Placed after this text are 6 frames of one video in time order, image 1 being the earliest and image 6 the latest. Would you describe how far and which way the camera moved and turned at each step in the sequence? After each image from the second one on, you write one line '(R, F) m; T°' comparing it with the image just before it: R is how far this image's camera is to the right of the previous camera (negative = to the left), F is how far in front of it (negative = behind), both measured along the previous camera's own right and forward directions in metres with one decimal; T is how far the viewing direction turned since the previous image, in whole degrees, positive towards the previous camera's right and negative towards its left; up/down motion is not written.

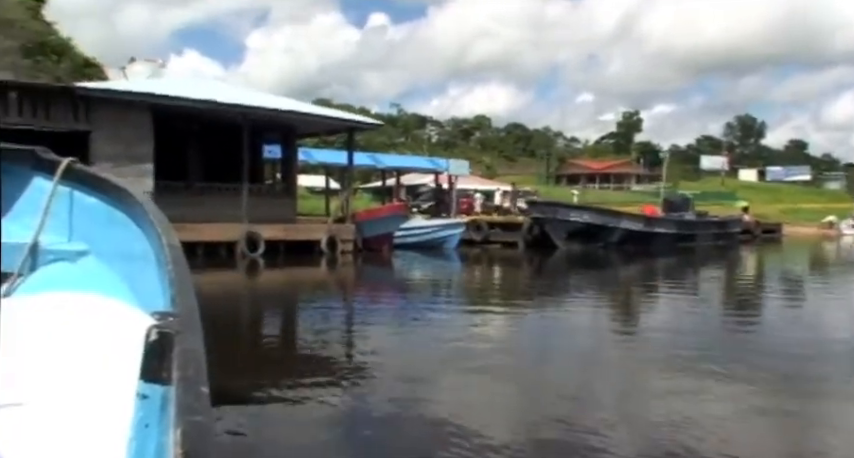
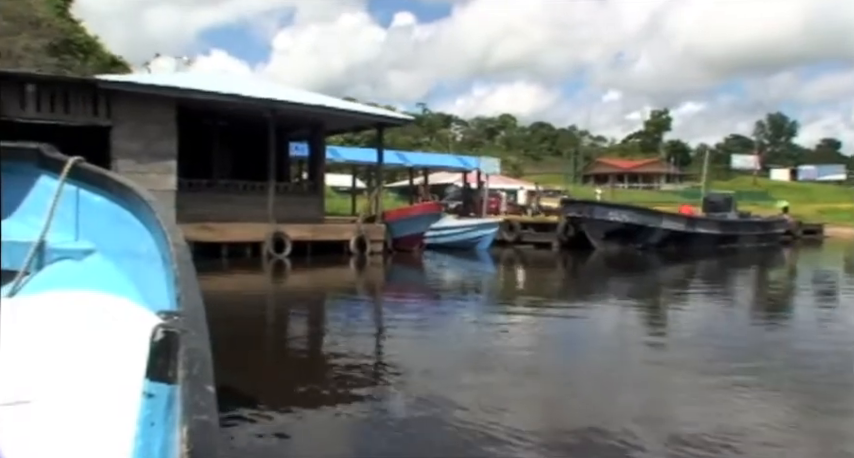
(-0.1, +0.5) m; -2°
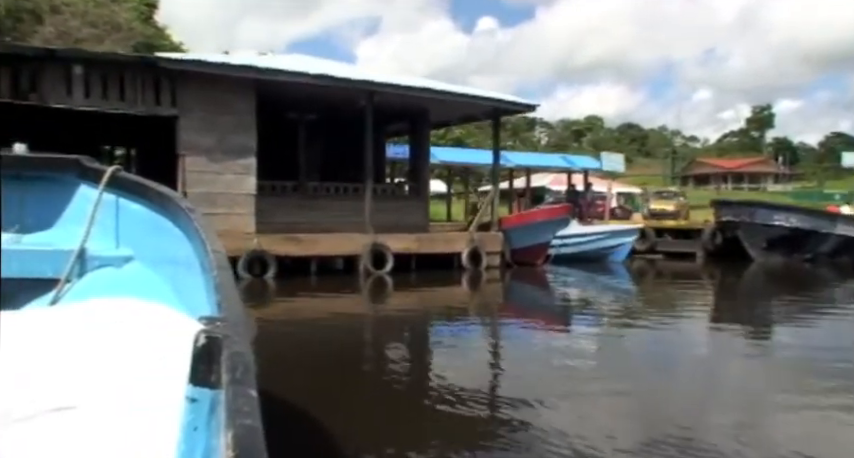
(-0.6, +2.0) m; -7°
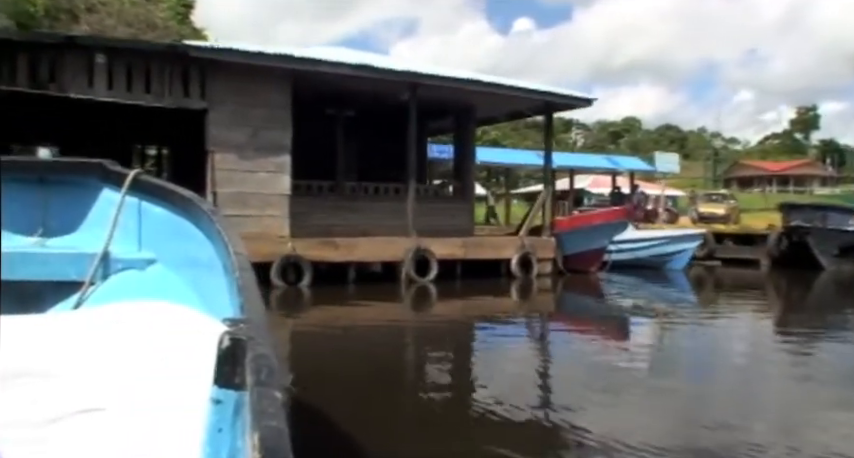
(-0.2, +0.7) m; -3°
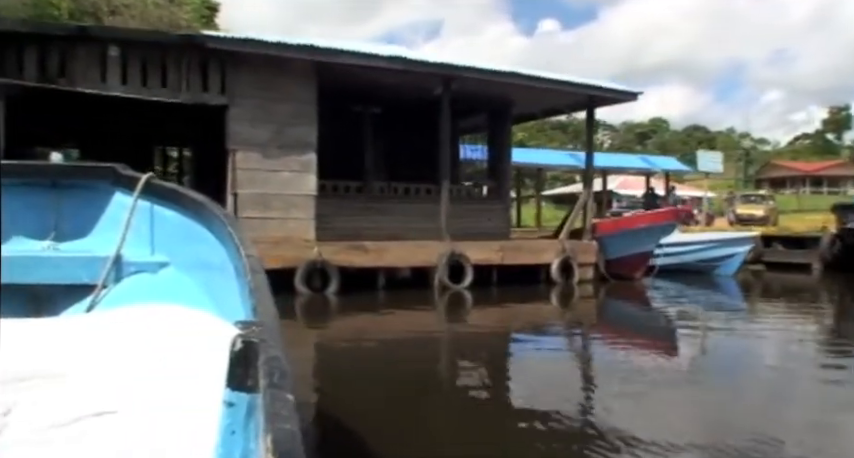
(-0.1, +0.5) m; -2°
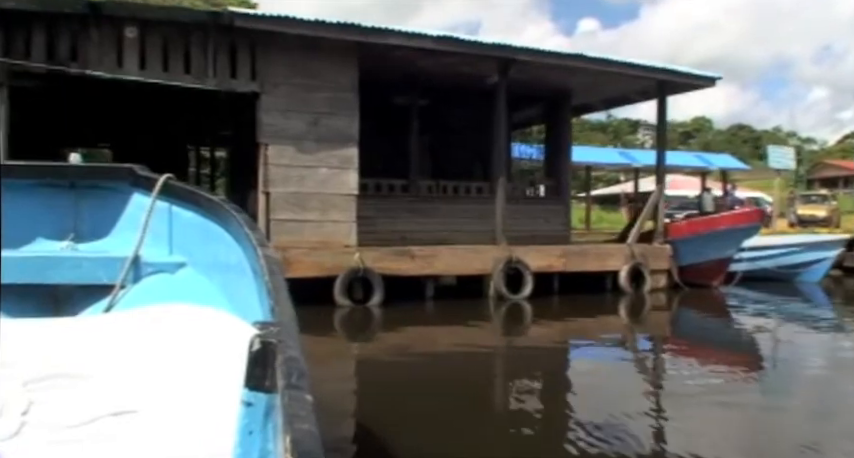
(-0.2, +0.8) m; -3°
